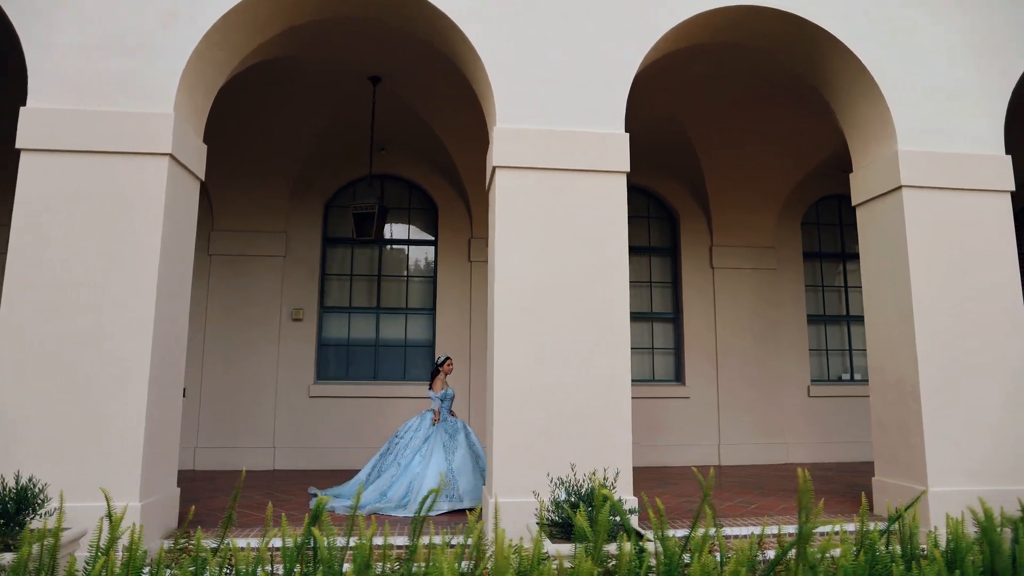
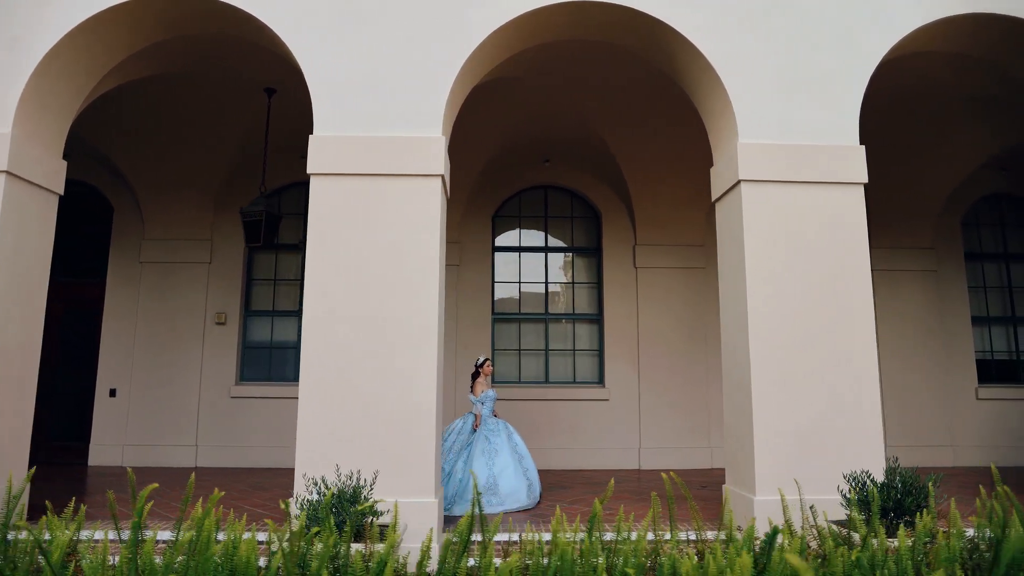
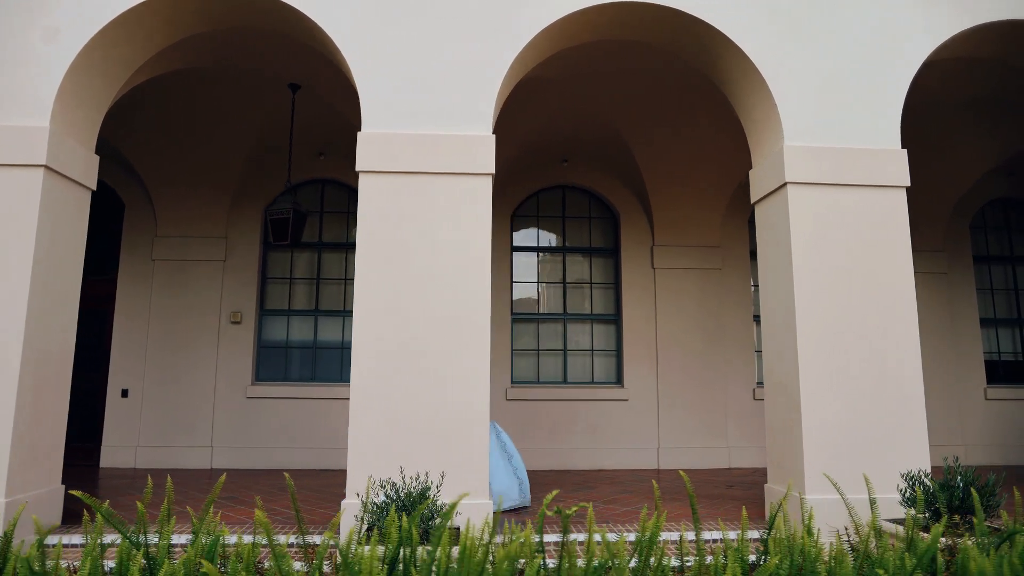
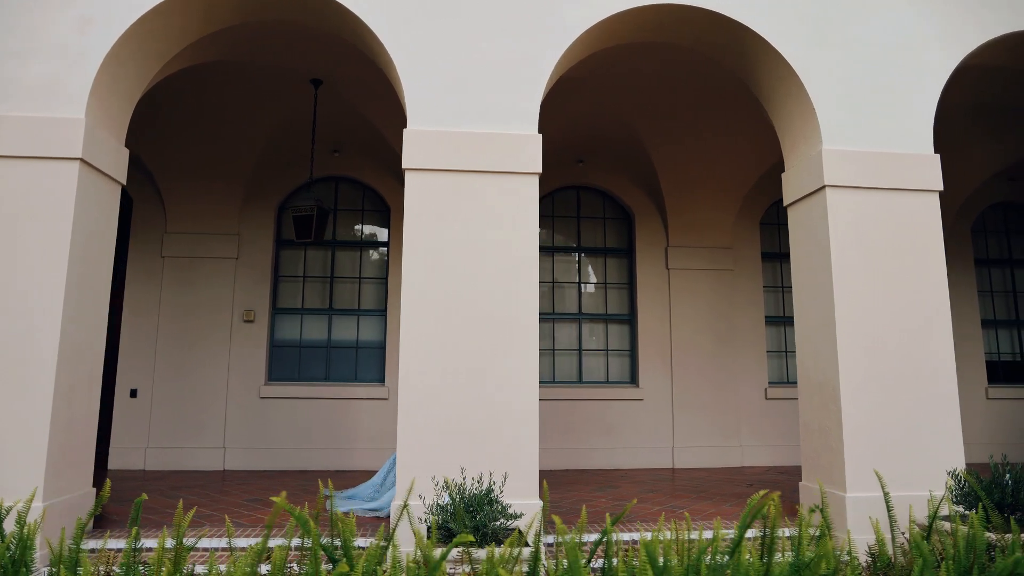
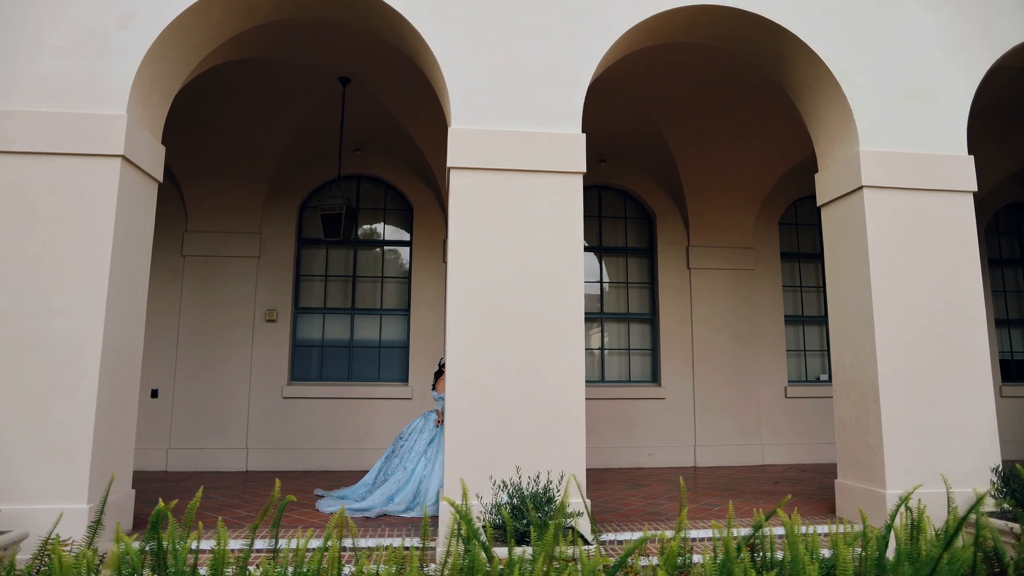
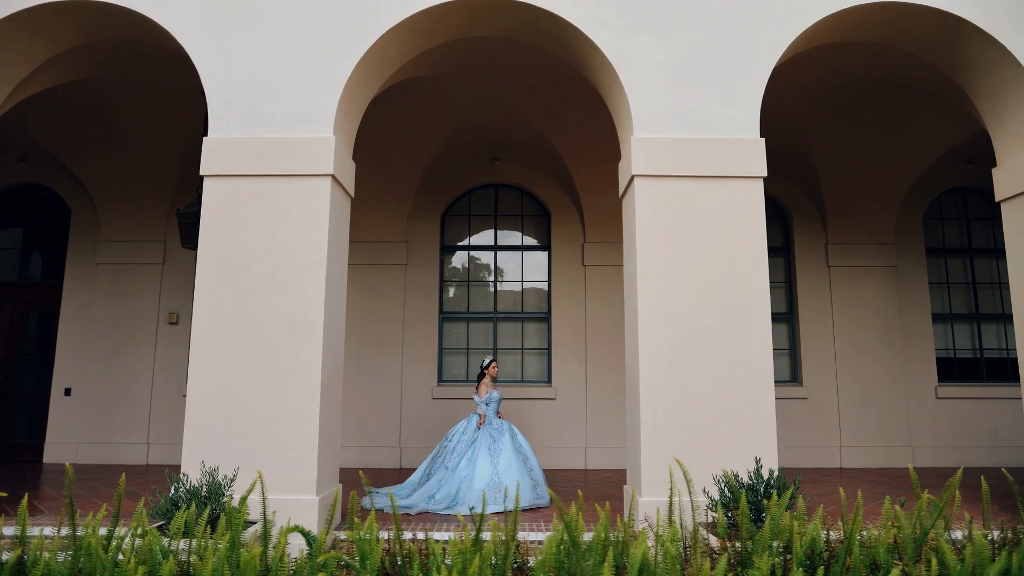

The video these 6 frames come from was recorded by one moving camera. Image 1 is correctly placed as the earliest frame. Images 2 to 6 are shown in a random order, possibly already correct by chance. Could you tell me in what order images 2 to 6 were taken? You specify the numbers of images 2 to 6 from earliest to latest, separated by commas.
5, 4, 3, 2, 6
